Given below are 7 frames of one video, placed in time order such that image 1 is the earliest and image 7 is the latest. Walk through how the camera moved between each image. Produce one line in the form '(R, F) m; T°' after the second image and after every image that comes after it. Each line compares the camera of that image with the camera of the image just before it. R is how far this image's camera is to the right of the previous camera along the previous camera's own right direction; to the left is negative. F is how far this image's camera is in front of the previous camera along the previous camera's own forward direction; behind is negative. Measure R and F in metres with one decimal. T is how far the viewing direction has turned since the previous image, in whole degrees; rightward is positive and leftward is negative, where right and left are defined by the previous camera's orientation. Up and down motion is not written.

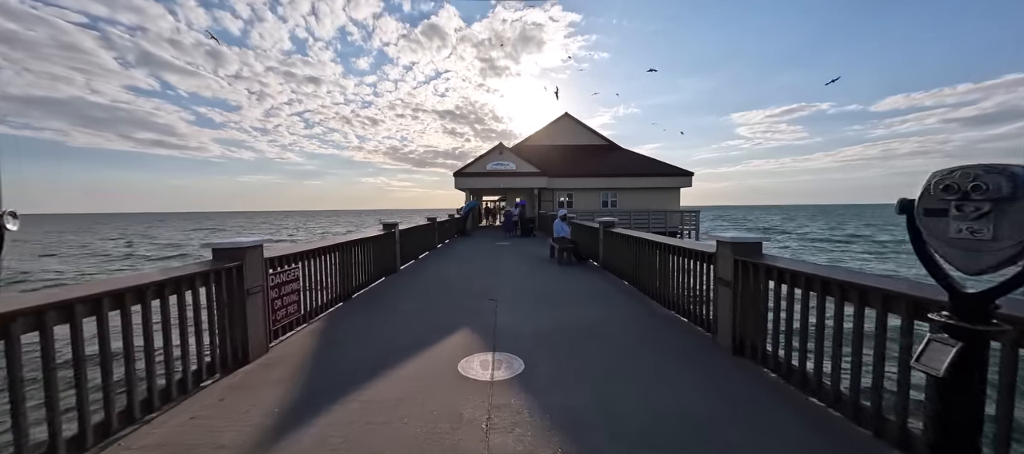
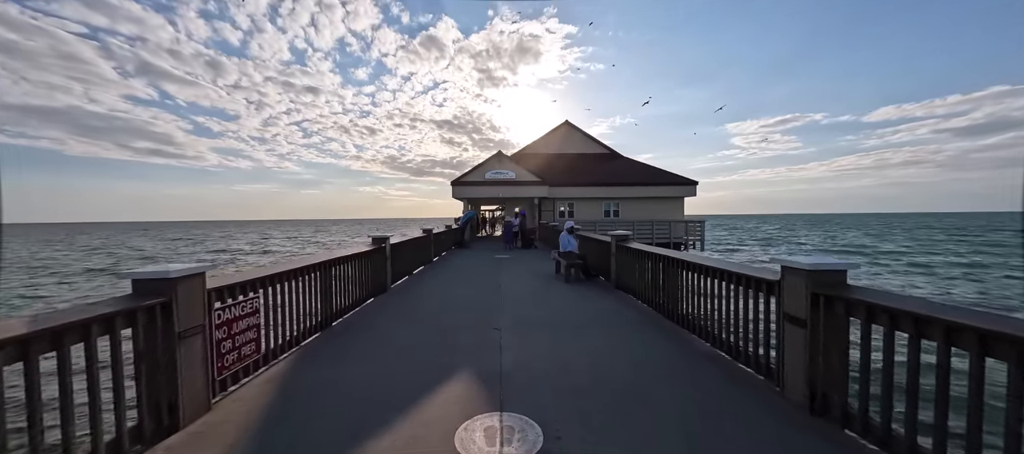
(-0.1, +0.7) m; +1°
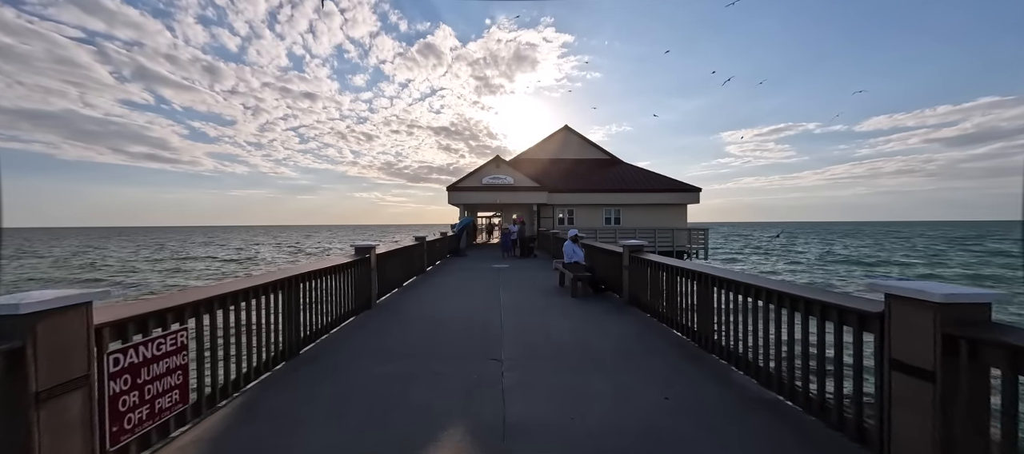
(-0.1, +0.7) m; +1°
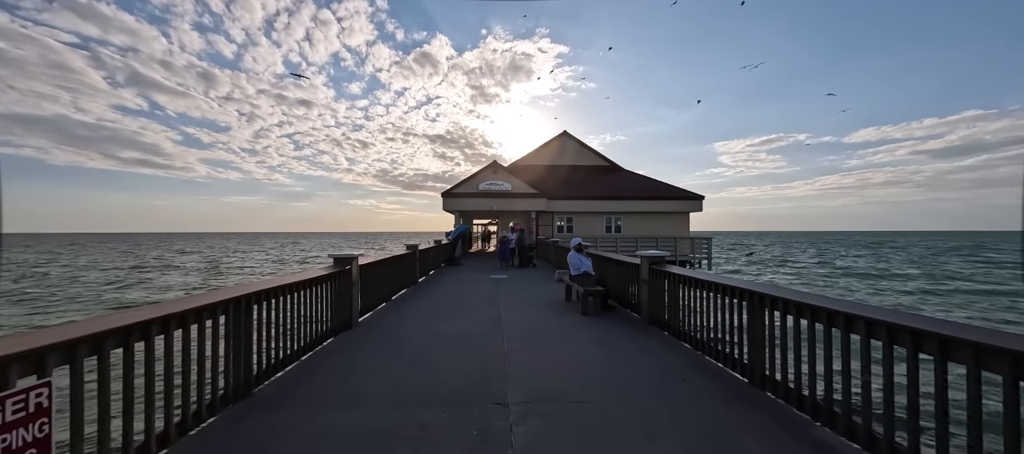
(-0.1, +0.7) m; +1°
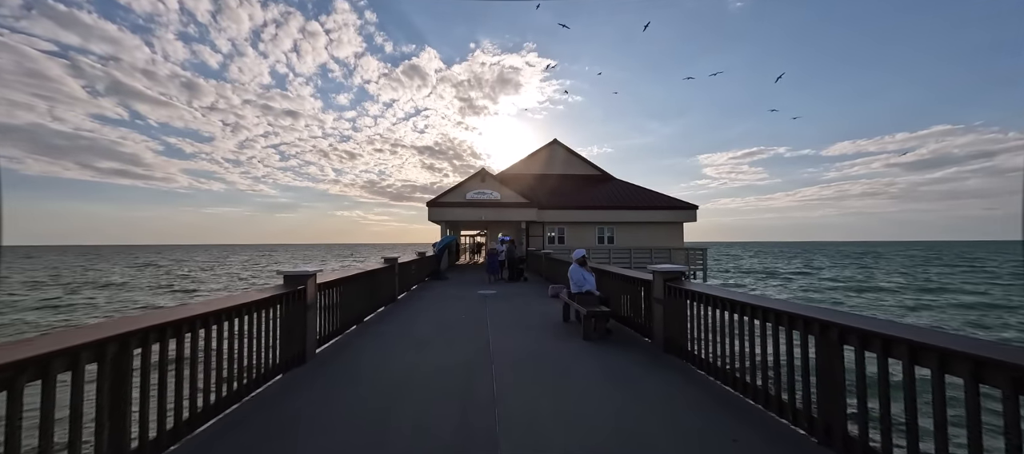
(0.0, +0.8) m; +2°
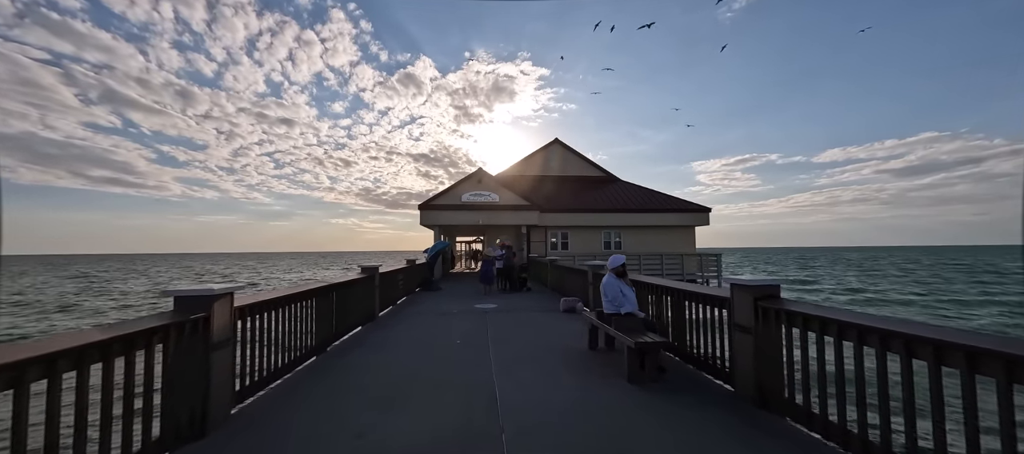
(-0.2, +1.4) m; +1°
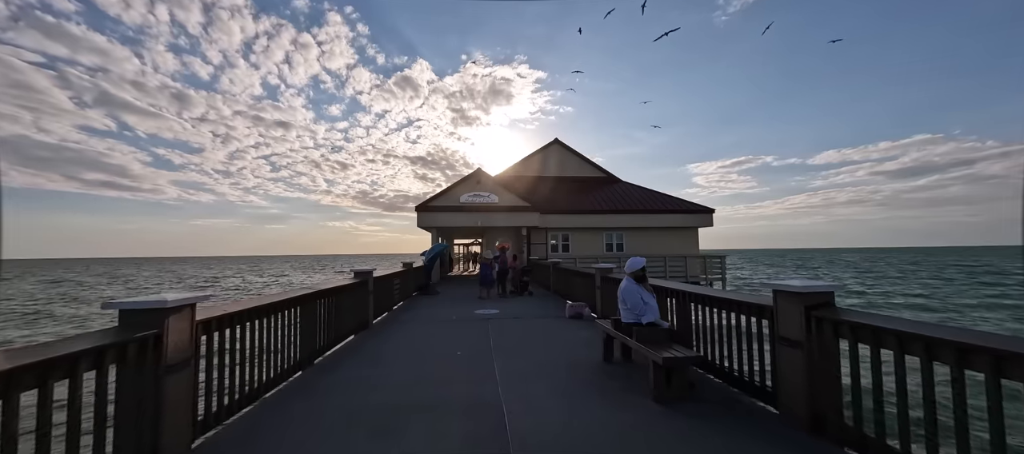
(-0.1, +0.4) m; +1°
